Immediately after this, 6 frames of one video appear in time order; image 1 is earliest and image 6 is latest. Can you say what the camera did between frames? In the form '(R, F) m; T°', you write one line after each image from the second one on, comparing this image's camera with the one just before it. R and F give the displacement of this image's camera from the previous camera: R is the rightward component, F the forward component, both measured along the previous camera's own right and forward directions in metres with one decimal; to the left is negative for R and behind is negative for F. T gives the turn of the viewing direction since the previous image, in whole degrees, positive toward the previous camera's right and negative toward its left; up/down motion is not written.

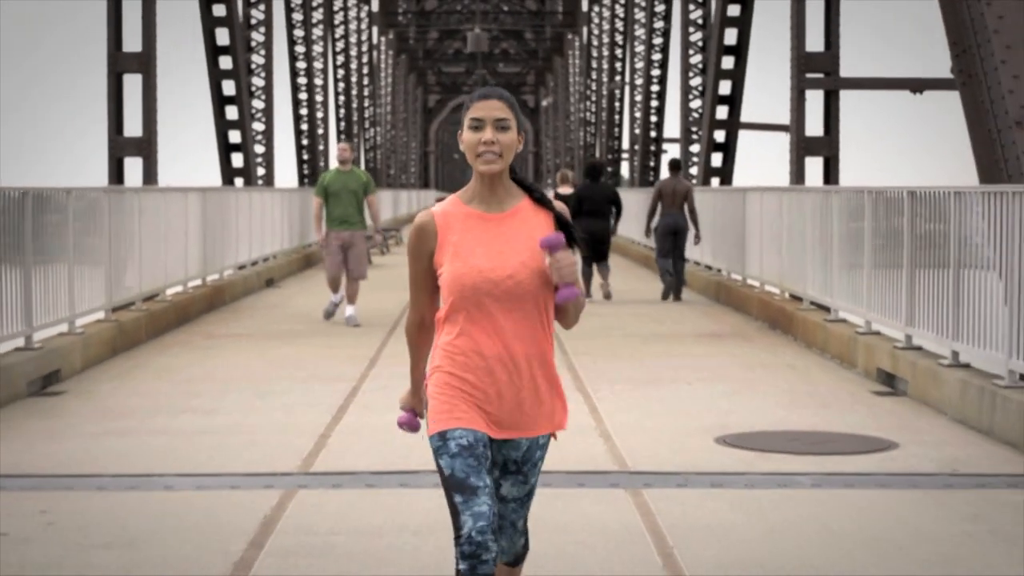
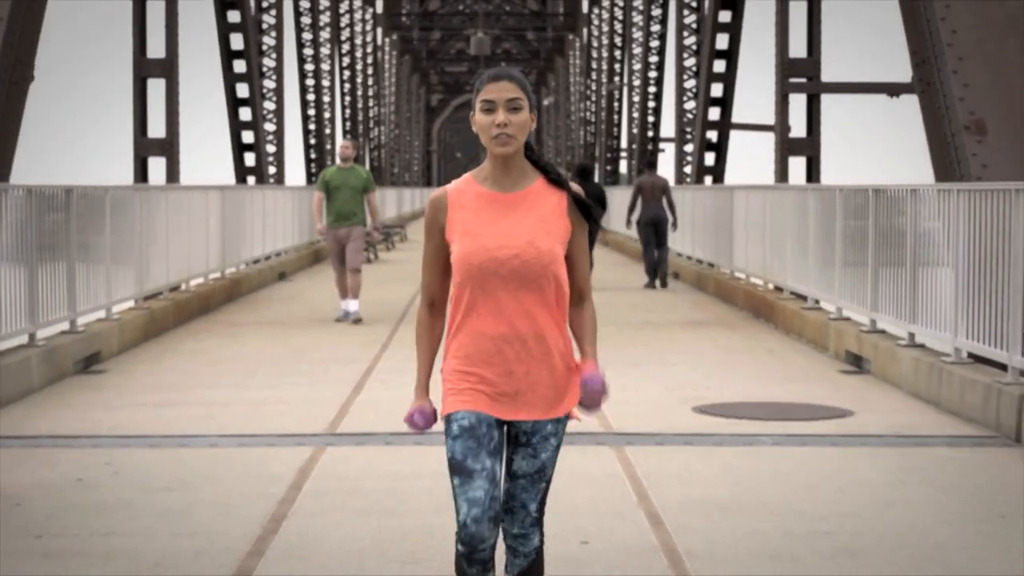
(0.0, -1.3) m; 0°
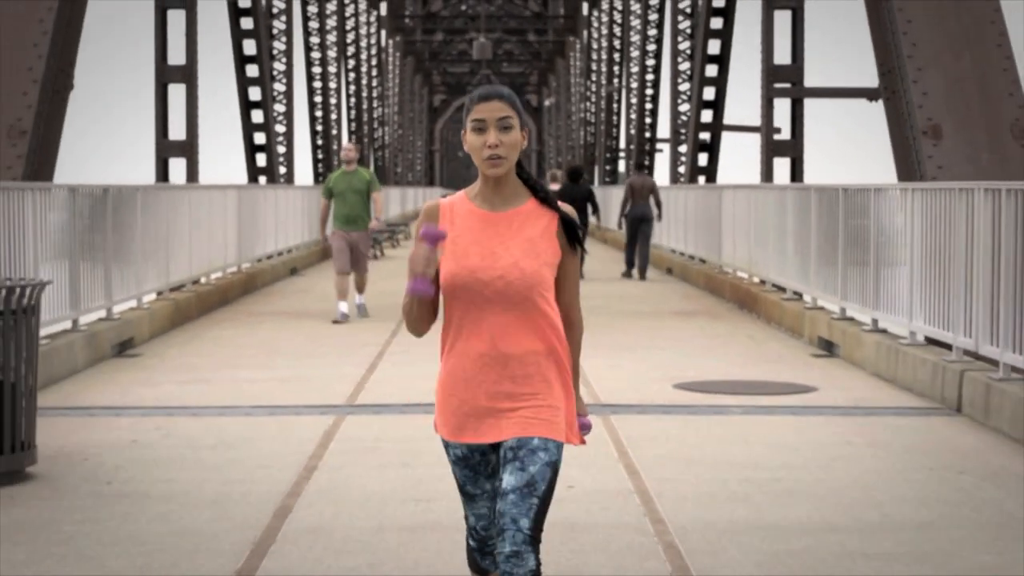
(0.0, -1.3) m; 0°
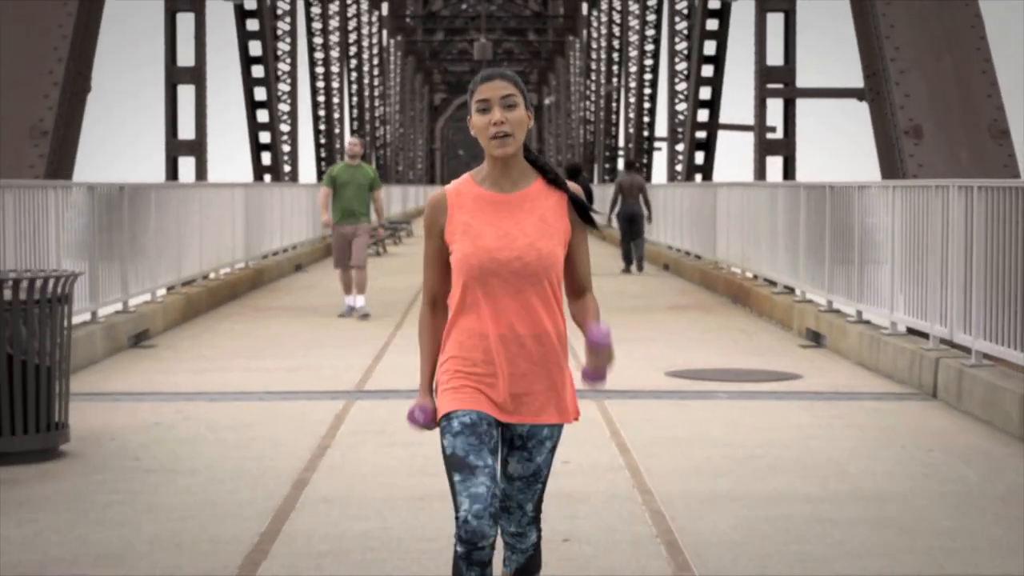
(0.0, -0.7) m; 0°
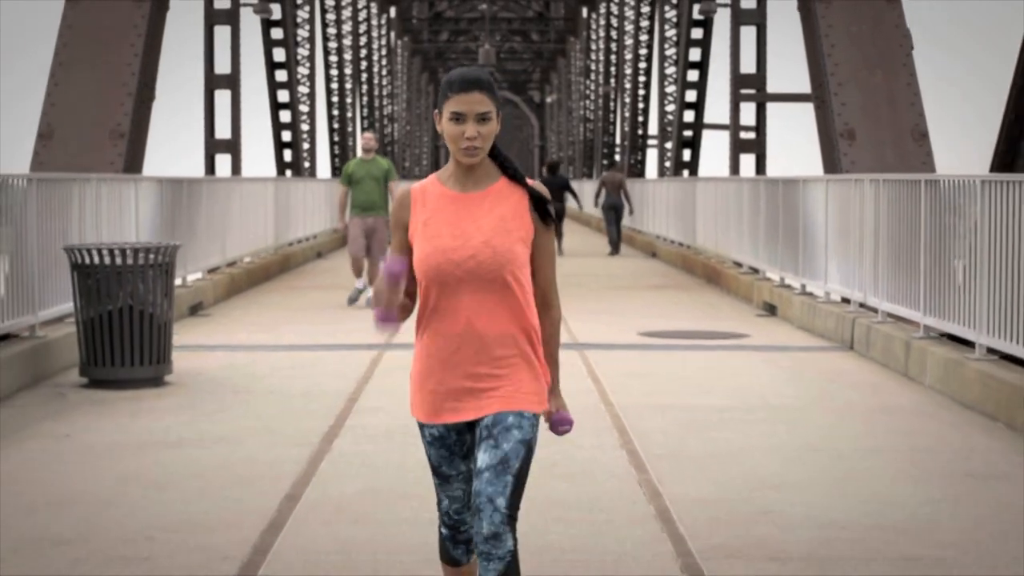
(0.0, -3.0) m; 0°
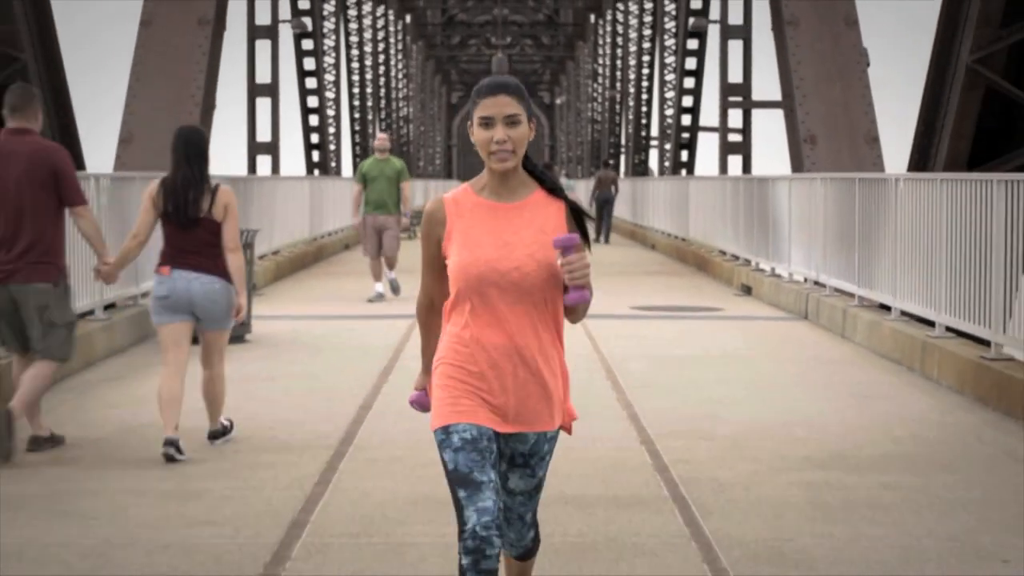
(0.0, -3.1) m; 0°
